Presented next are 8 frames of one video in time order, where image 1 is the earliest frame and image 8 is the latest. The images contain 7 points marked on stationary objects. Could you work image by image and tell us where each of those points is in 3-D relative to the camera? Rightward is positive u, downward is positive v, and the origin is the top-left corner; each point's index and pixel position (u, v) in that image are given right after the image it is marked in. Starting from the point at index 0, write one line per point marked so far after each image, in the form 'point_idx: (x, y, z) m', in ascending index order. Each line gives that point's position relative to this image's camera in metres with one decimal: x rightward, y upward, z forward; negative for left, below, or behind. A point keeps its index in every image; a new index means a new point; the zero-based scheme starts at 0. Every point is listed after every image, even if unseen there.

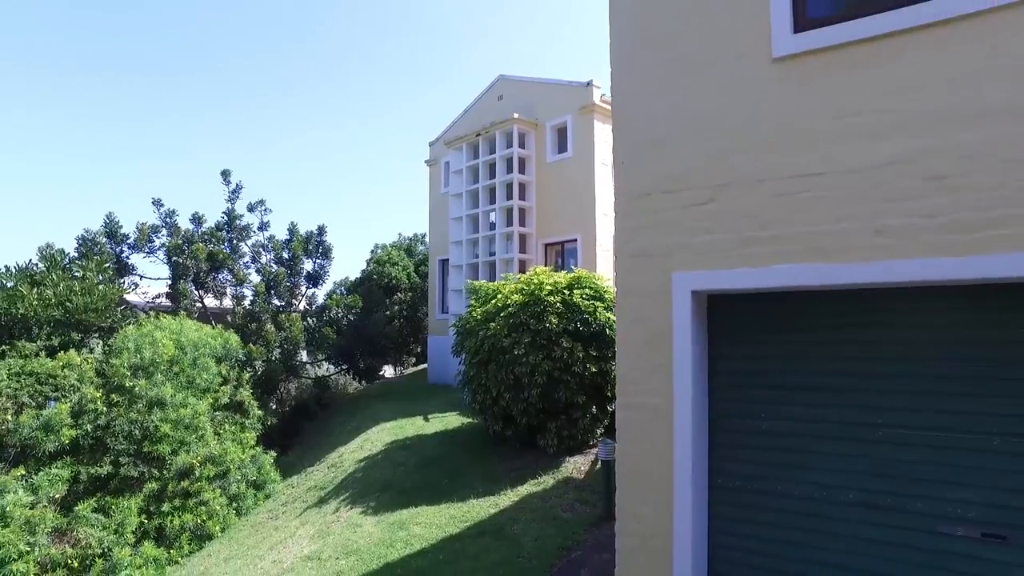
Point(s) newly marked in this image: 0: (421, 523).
0: (-1.1, -3.0, +8.8) m
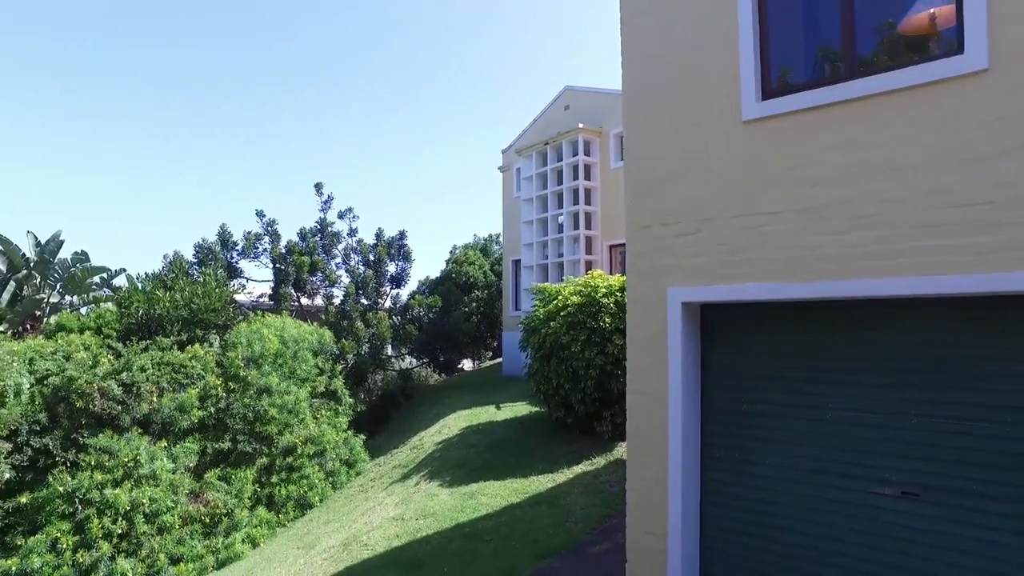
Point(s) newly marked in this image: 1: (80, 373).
0: (-0.3, -3.0, +10.2) m
1: (-7.6, -1.5, +12.2) m
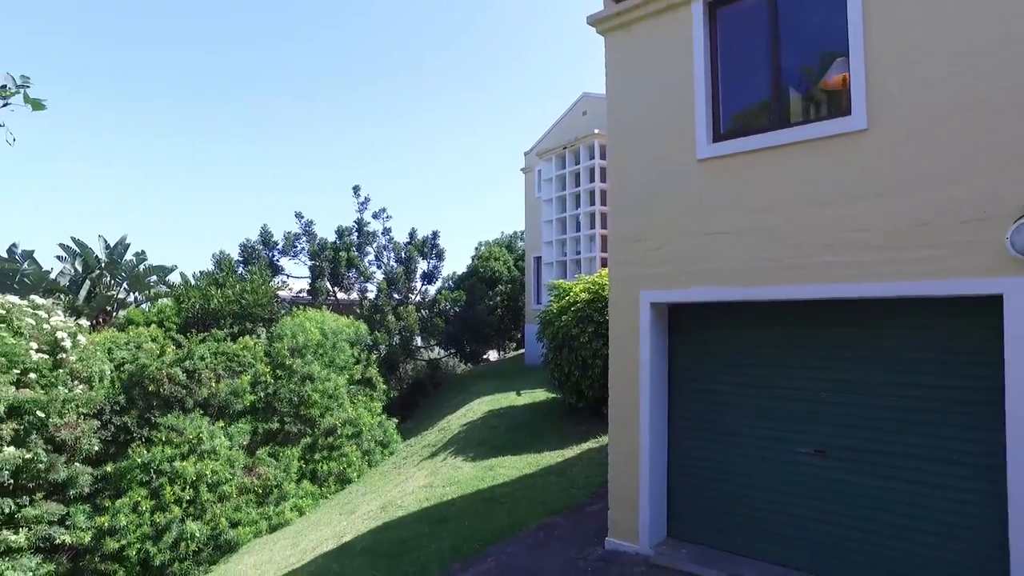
0: (-0.1, -3.0, +11.7) m
1: (-7.3, -1.5, +13.9) m
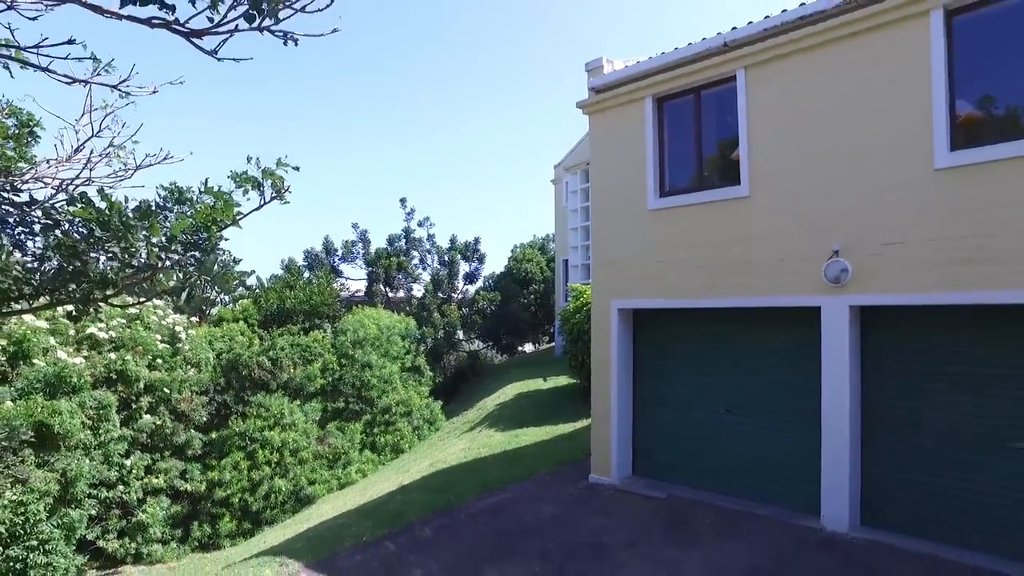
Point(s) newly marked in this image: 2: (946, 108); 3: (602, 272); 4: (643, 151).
0: (+0.4, -3.1, +14.6) m
1: (-6.7, -1.6, +17.3) m
2: (+4.1, +1.7, +6.6) m
3: (+1.3, +0.2, +9.8) m
4: (+1.8, +1.8, +9.2) m
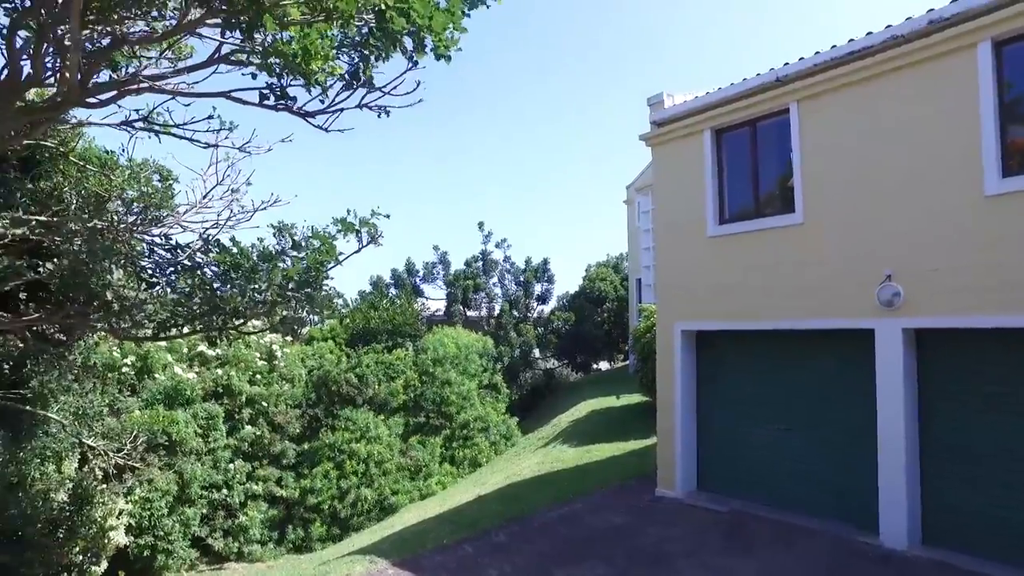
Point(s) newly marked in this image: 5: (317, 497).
0: (+1.9, -3.6, +15.2) m
1: (-4.8, -2.2, +18.6) m
2: (+4.8, +1.5, +6.8) m
3: (+2.3, -0.1, +10.3) m
4: (+2.7, +1.5, +9.7) m
5: (-4.6, -5.0, +16.5) m
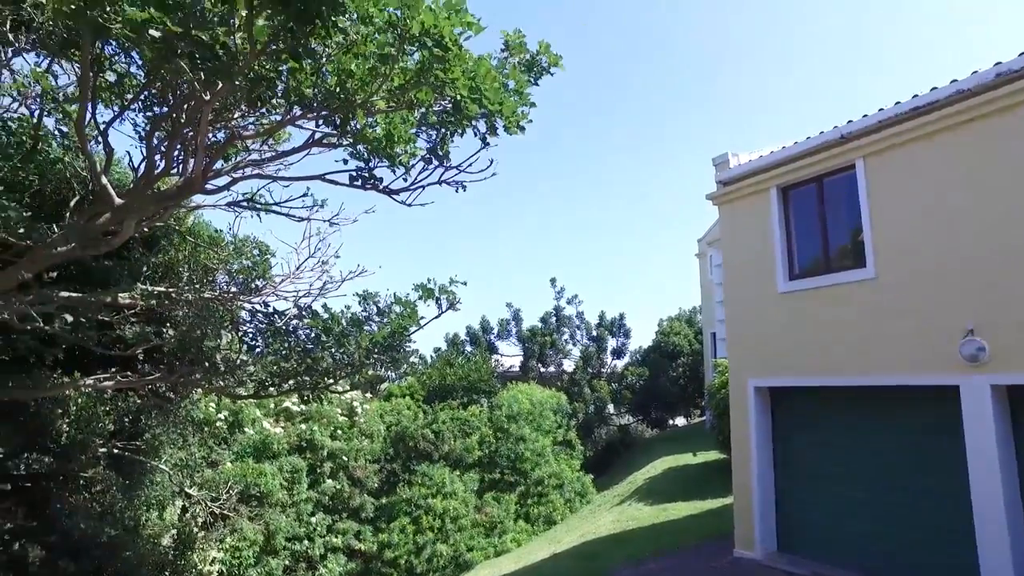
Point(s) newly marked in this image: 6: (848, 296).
0: (+3.5, -4.8, +14.9) m
1: (-2.8, -3.7, +19.1) m
2: (+5.4, +1.0, +6.7) m
3: (+3.3, -0.9, +10.3) m
4: (+3.7, +0.7, +9.8) m
5: (-2.8, -6.4, +16.7) m
6: (+4.2, -0.1, +8.7) m
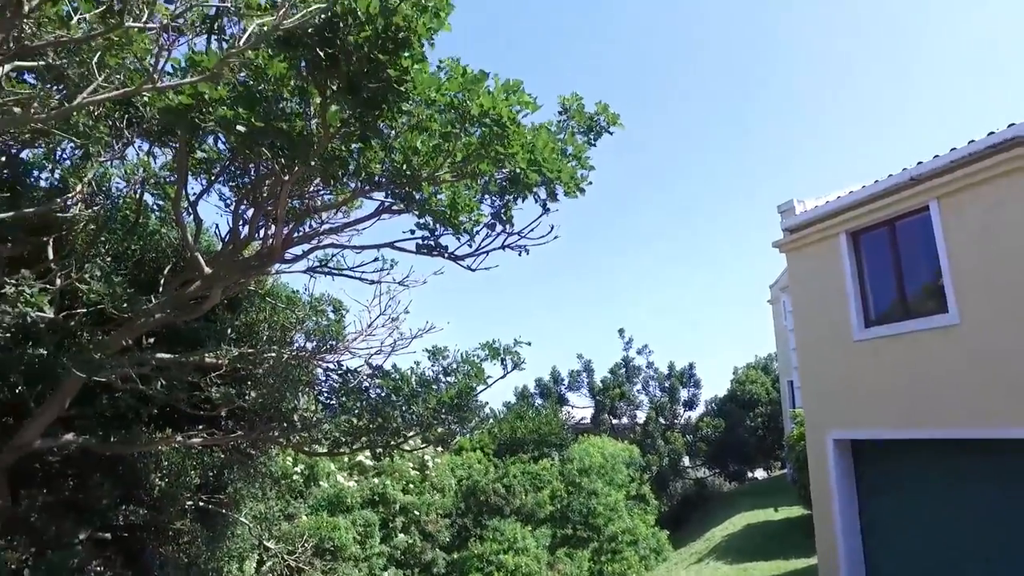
0: (+5.0, -5.8, +14.2) m
1: (-0.9, -5.2, +19.1) m
2: (+6.0, +0.6, +6.3) m
3: (+4.3, -1.6, +9.9) m
4: (+4.6, +0.1, +9.5) m
5: (-1.1, -7.7, +16.5) m
6: (+5.0, -0.7, +8.3) m
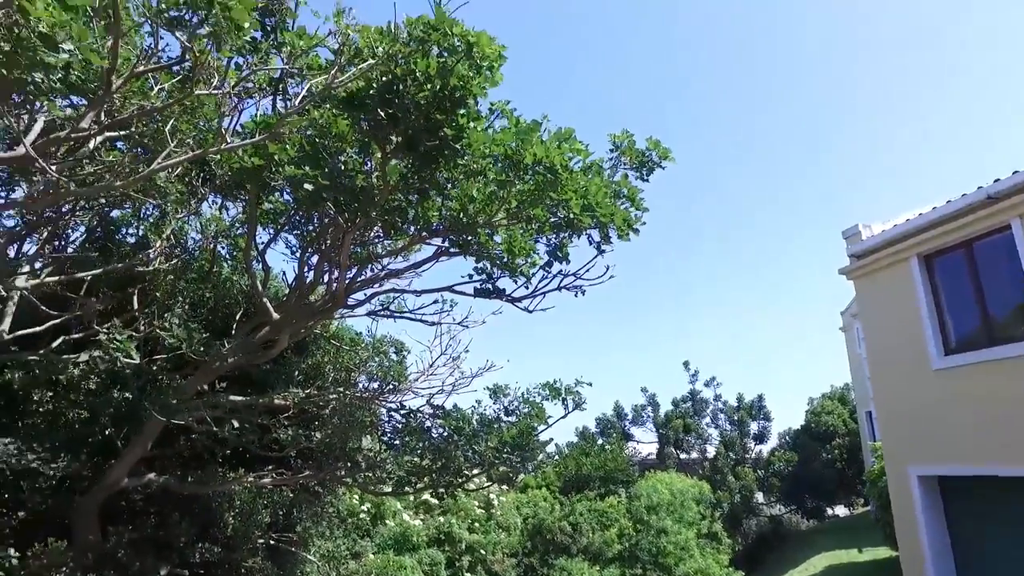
0: (+6.4, -6.3, +13.4) m
1: (+0.9, -6.2, +18.8) m
2: (+6.5, +0.4, +5.8) m
3: (+5.2, -2.0, +9.5) m
4: (+5.4, -0.3, +9.1) m
5: (+0.5, -8.5, +16.2) m
6: (+5.7, -0.9, +7.8) m
